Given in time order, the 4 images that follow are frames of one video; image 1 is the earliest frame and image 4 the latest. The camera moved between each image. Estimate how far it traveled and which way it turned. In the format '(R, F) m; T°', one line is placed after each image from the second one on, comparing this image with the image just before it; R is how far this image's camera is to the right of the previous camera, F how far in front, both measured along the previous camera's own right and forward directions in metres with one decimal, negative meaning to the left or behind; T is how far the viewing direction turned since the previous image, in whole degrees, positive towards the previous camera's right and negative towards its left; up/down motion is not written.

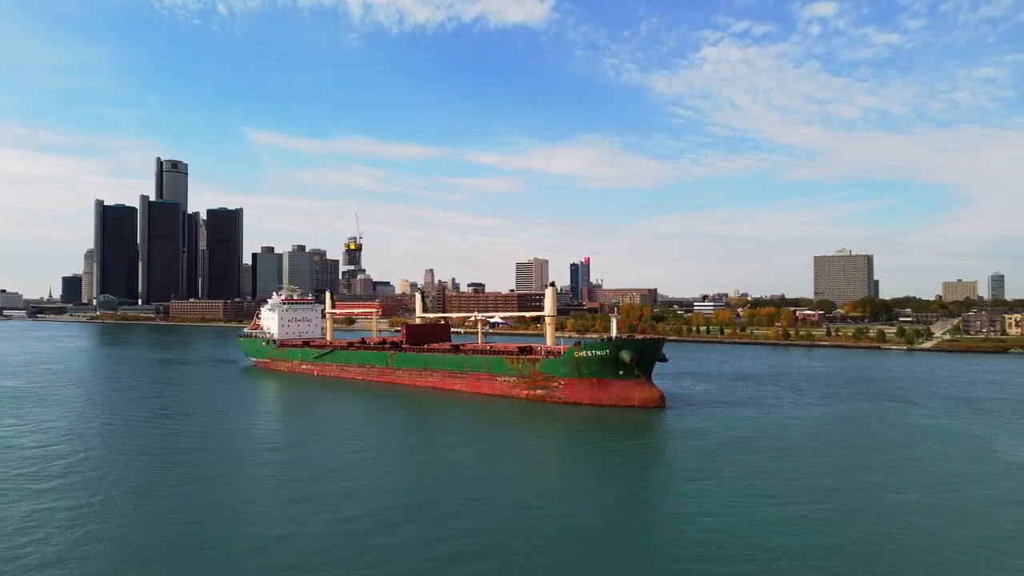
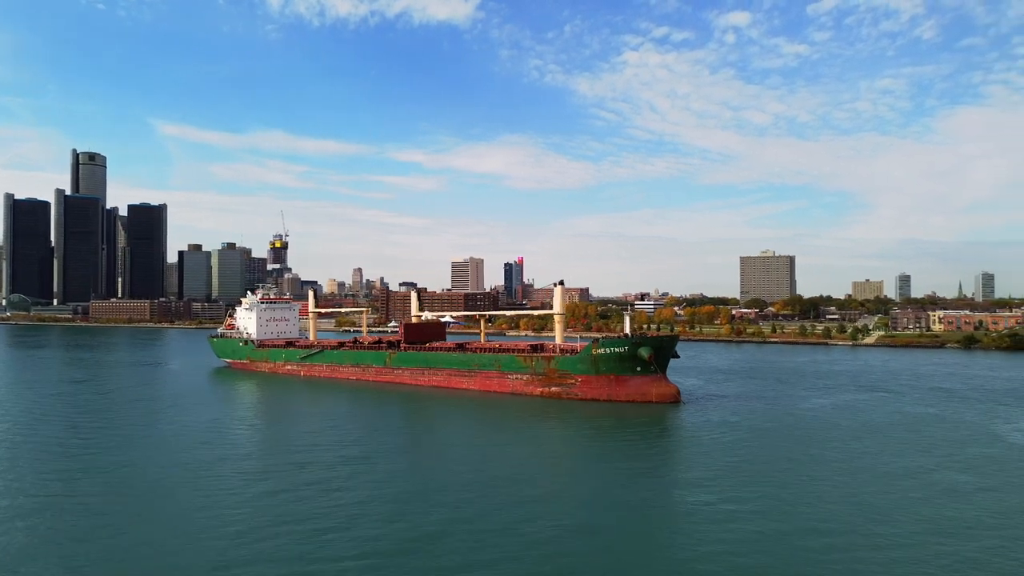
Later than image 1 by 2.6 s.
(-0.9, 0.0) m; +5°
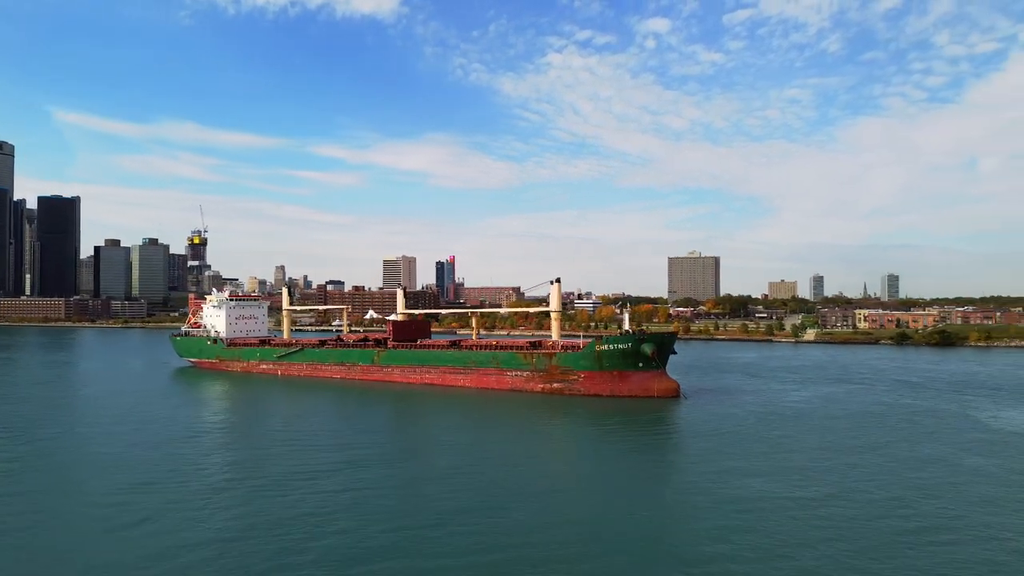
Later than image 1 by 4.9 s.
(-0.8, 0.0) m; +5°
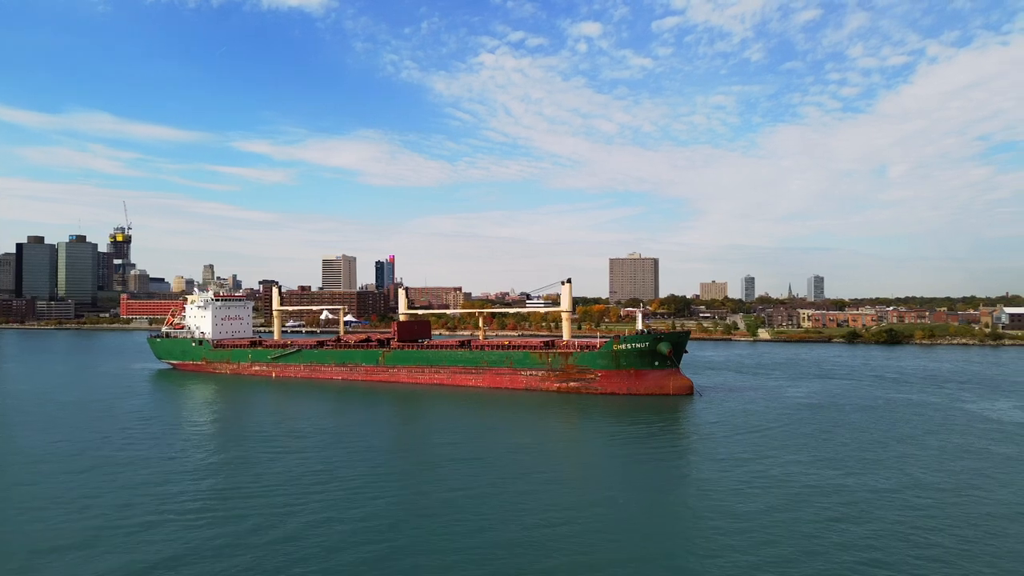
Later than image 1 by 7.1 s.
(-0.9, -0.1) m; +5°
